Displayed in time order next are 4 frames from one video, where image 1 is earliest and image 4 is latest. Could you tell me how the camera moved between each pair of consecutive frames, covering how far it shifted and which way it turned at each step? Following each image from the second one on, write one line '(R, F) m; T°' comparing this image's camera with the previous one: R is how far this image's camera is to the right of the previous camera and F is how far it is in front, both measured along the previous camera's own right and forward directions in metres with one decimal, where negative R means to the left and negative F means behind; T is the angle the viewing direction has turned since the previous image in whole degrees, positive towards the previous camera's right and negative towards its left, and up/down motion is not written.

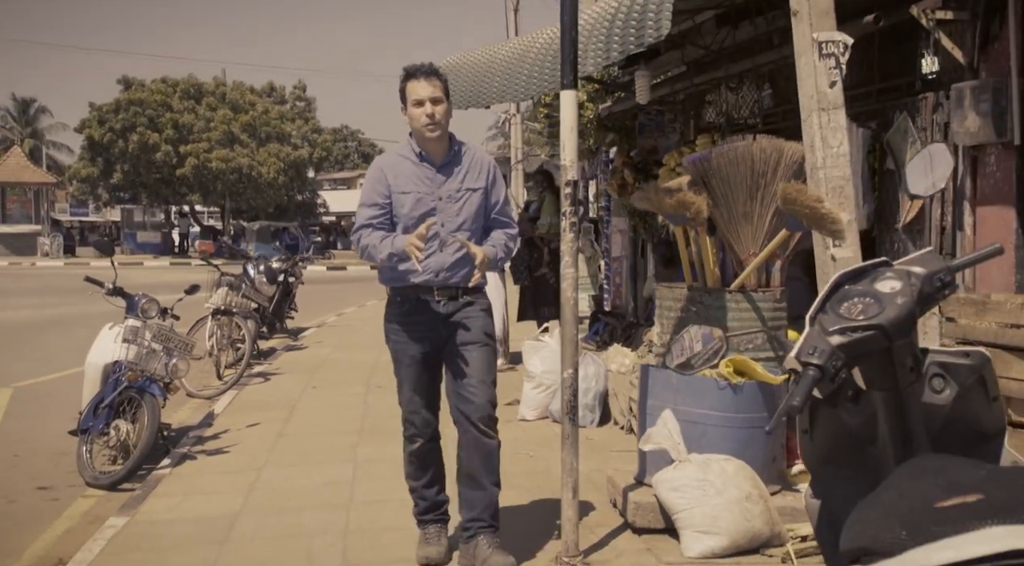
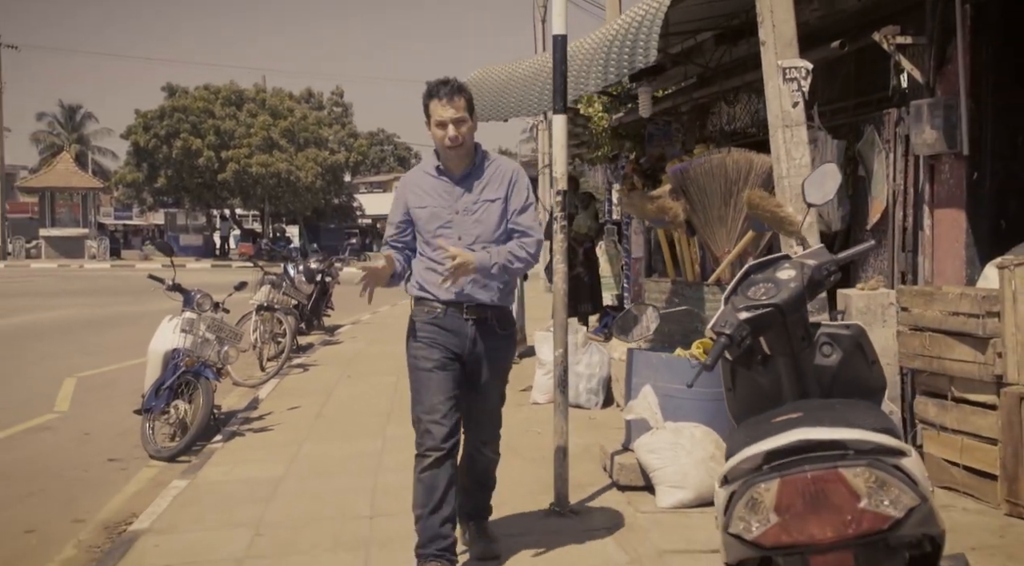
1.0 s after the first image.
(+0.2, -0.6) m; -3°
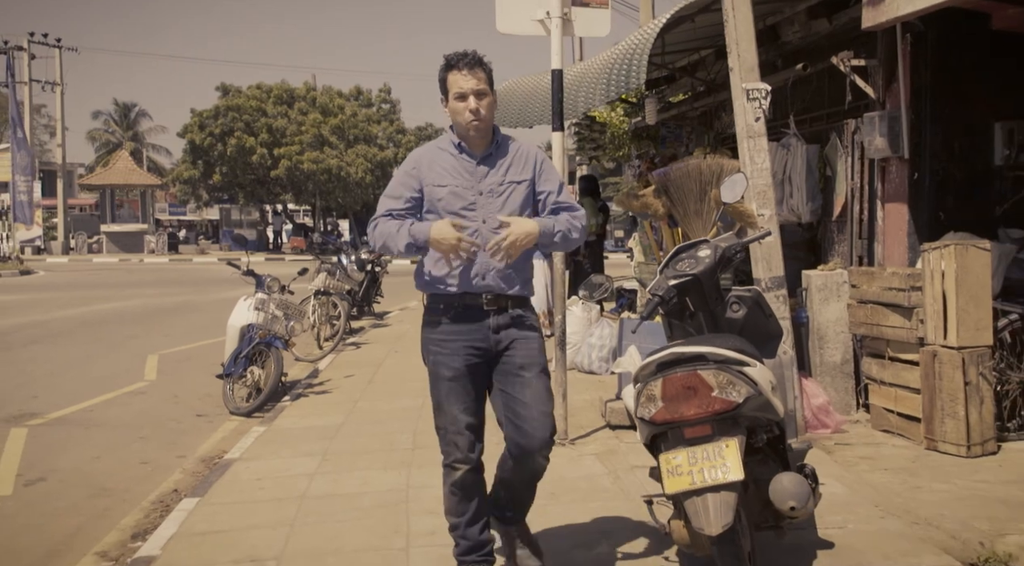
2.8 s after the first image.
(+0.2, -1.0) m; -3°
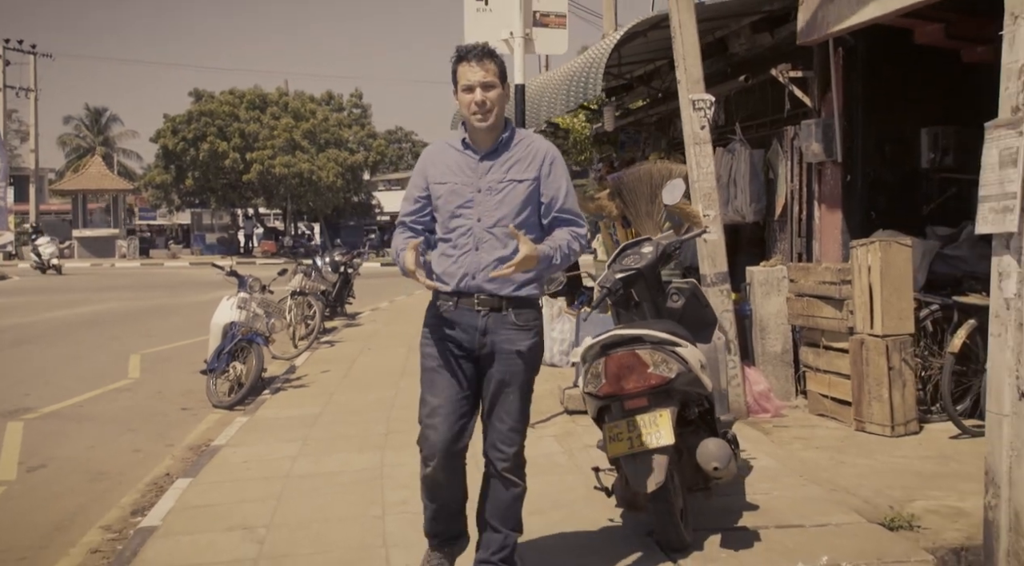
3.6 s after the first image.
(0.0, -0.4) m; +2°
